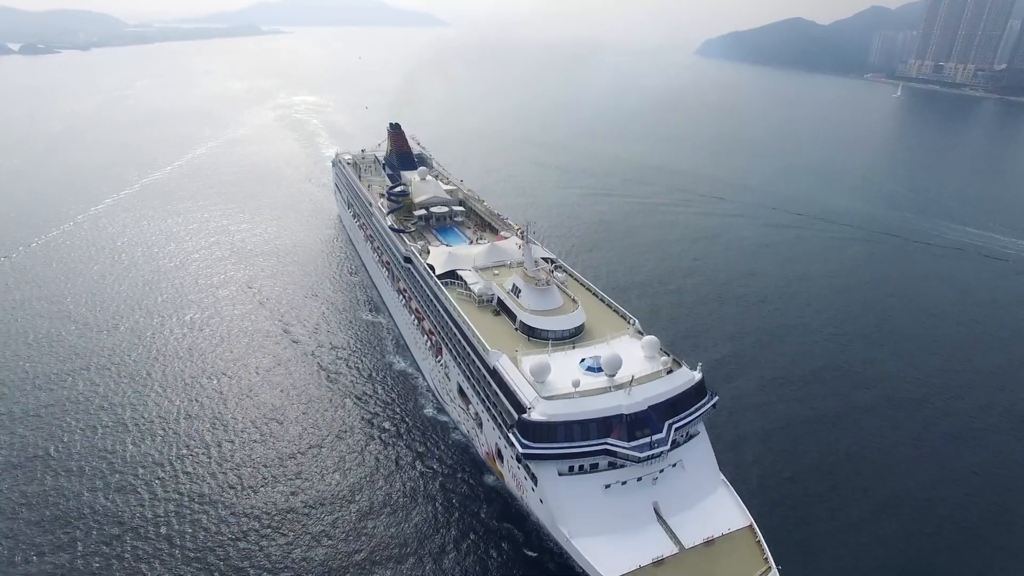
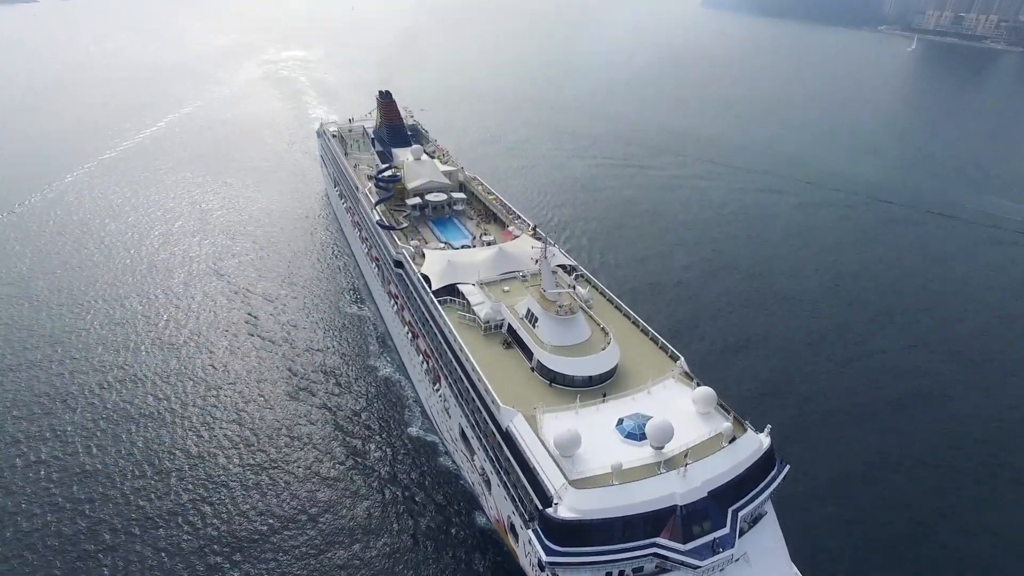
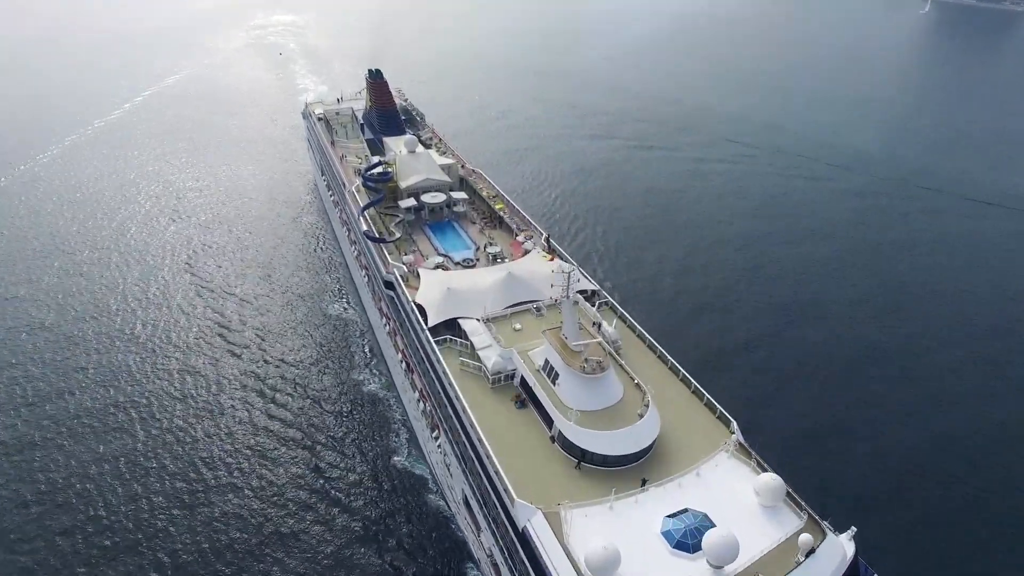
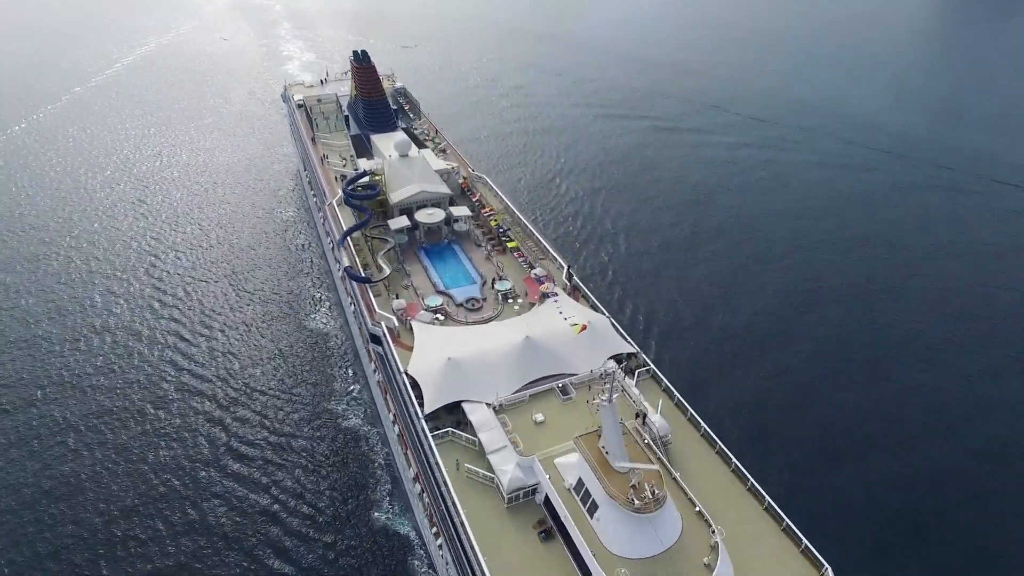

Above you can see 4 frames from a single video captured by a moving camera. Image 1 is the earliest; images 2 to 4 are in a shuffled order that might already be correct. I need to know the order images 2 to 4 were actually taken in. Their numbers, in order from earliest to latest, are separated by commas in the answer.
2, 3, 4
